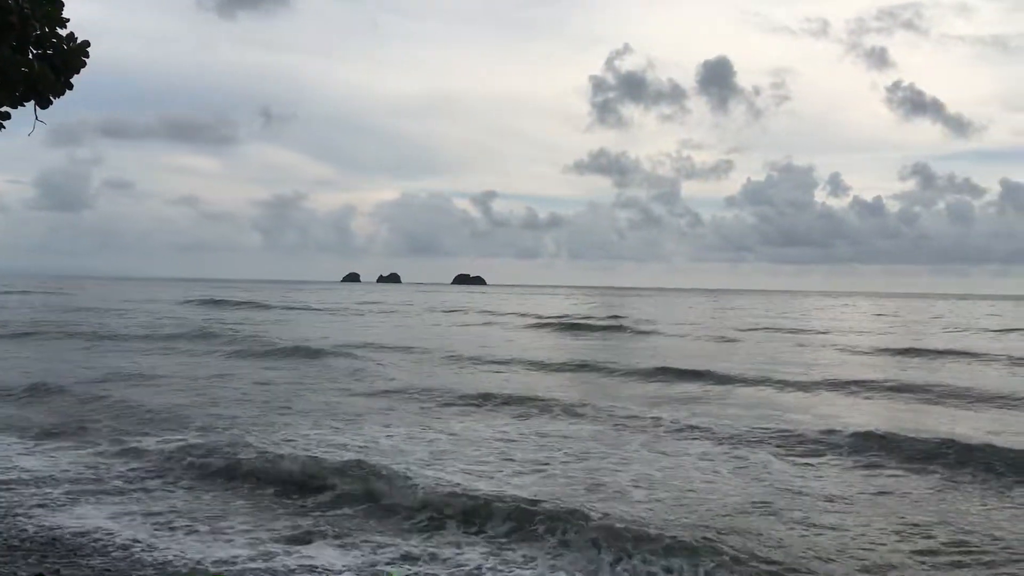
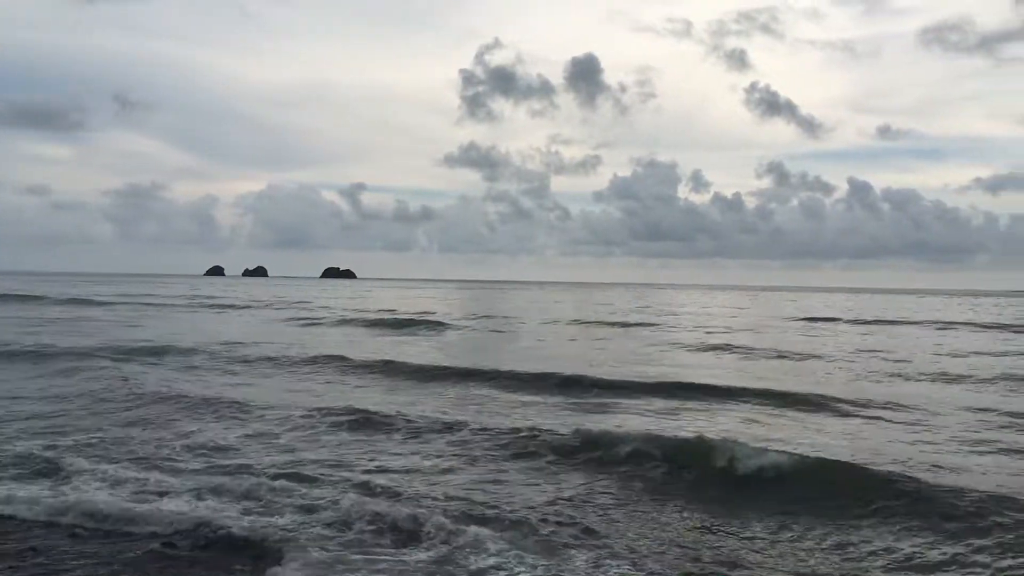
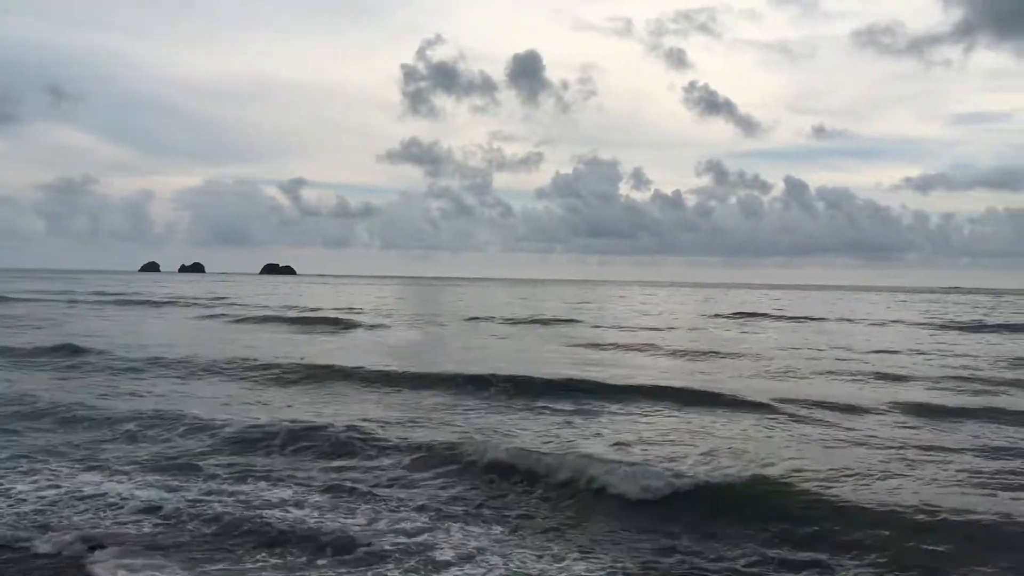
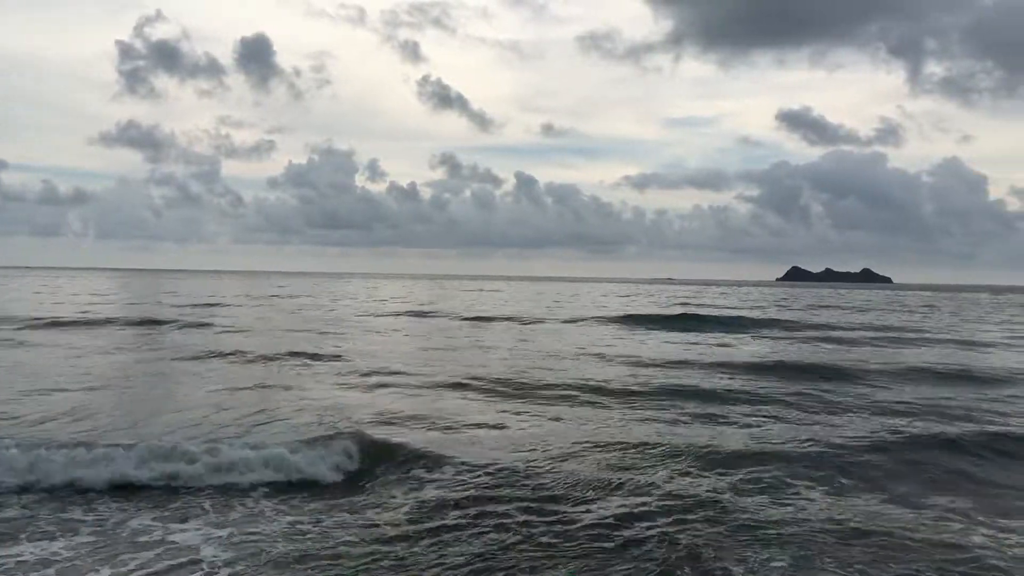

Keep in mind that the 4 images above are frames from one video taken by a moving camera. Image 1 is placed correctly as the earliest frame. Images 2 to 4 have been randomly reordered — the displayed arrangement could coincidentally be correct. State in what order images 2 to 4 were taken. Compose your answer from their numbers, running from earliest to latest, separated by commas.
2, 3, 4
